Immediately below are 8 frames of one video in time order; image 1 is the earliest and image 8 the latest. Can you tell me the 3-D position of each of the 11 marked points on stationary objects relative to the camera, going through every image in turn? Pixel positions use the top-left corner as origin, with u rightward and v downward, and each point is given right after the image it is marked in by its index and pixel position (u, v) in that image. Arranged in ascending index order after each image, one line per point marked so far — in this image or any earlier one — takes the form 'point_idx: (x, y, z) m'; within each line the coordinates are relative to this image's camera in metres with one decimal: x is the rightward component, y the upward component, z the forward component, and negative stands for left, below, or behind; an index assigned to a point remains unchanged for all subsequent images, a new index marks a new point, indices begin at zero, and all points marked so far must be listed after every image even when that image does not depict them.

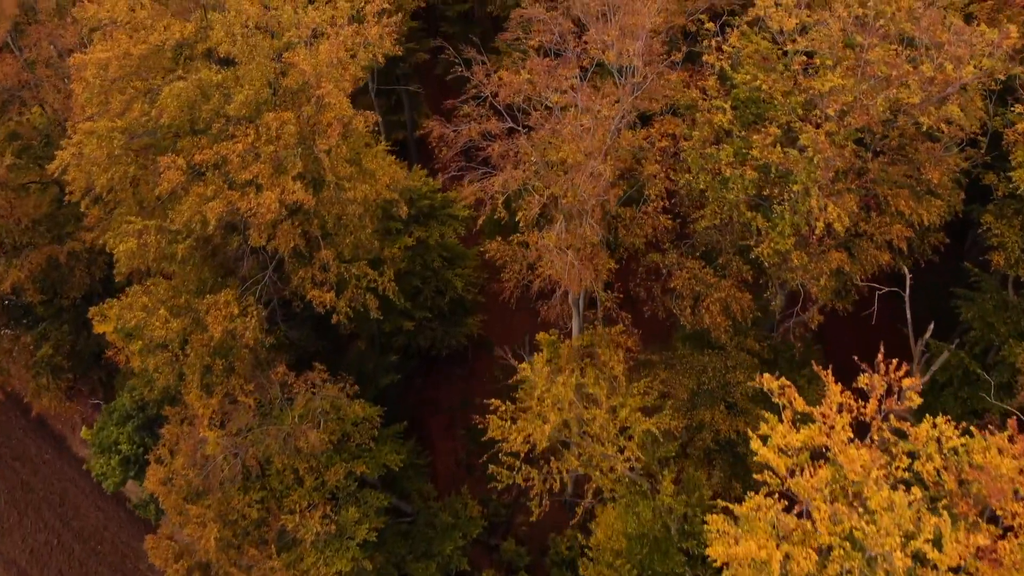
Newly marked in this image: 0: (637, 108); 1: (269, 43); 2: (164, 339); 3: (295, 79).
0: (+10.3, +14.6, +17.8) m
1: (-19.3, +19.4, +17.5) m
2: (-29.7, -4.2, +18.8) m
3: (-16.7, +16.0, +16.8) m
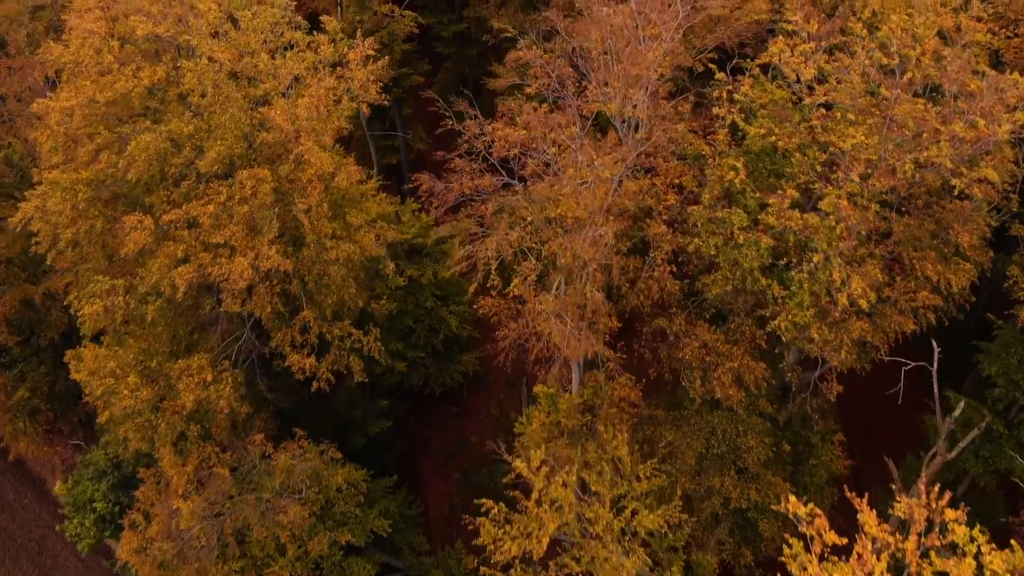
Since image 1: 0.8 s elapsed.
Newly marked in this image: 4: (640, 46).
0: (+9.9, +9.6, +16.5) m
1: (-19.8, +14.3, +16.2) m
2: (-30.1, -9.3, +17.5) m
3: (-17.1, +10.9, +15.5) m
4: (+9.8, +18.4, +17.0) m
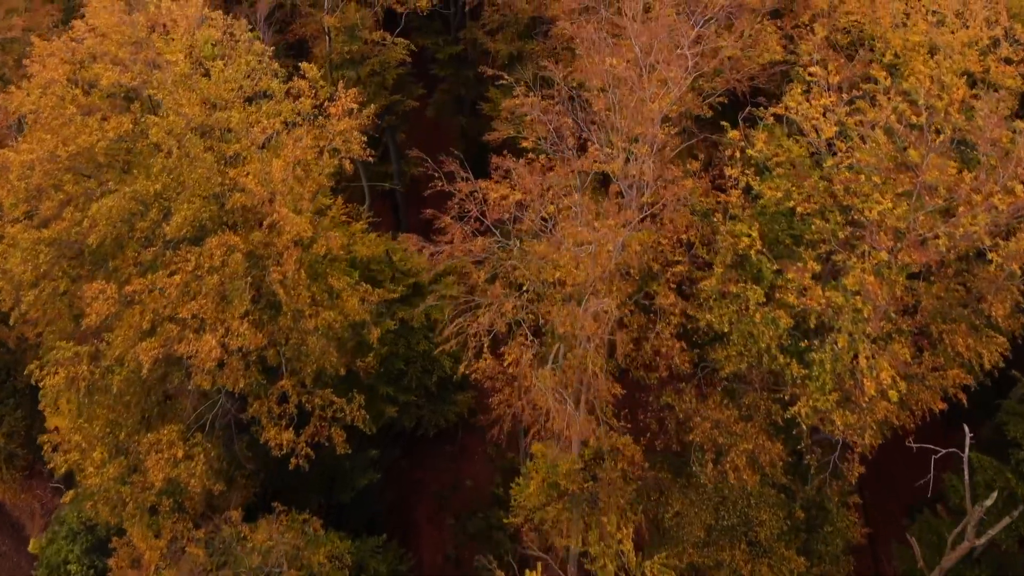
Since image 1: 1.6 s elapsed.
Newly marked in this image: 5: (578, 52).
0: (+9.5, +4.5, +15.2) m
1: (-20.1, +9.3, +14.9) m
2: (-30.4, -14.4, +16.2) m
3: (-17.5, +5.8, +14.2) m
4: (+9.4, +13.3, +15.7) m
5: (+5.3, +19.2, +17.9) m
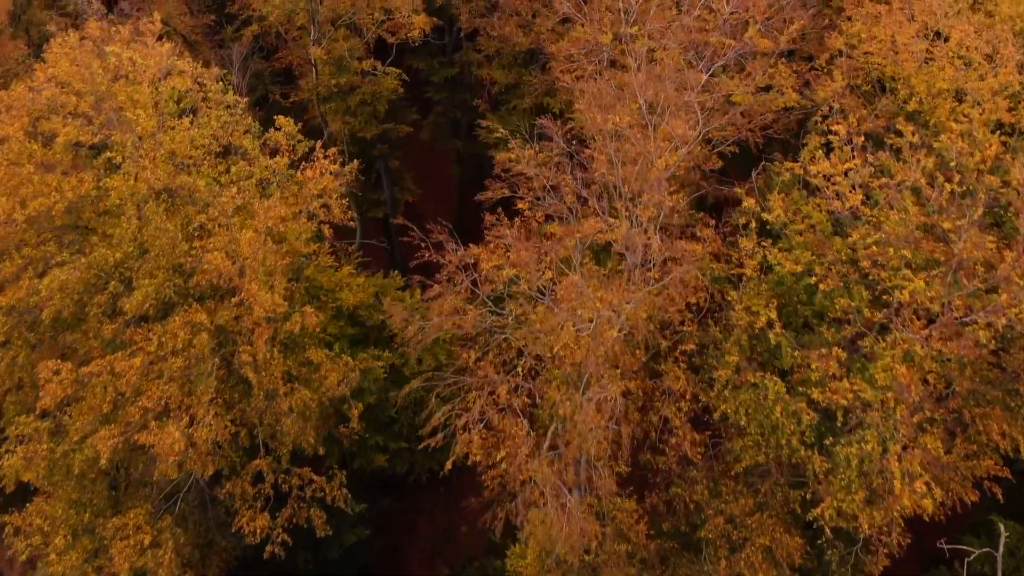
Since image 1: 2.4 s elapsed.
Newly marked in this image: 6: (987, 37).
0: (+9.1, -0.4, +13.9) m
1: (-20.6, +4.3, +13.7) m
2: (-30.9, -19.3, +15.0) m
3: (-17.9, +0.9, +13.0) m
4: (+9.0, +8.4, +14.4) m
5: (+4.9, +14.2, +16.6) m
6: (+36.7, +19.4, +16.9) m
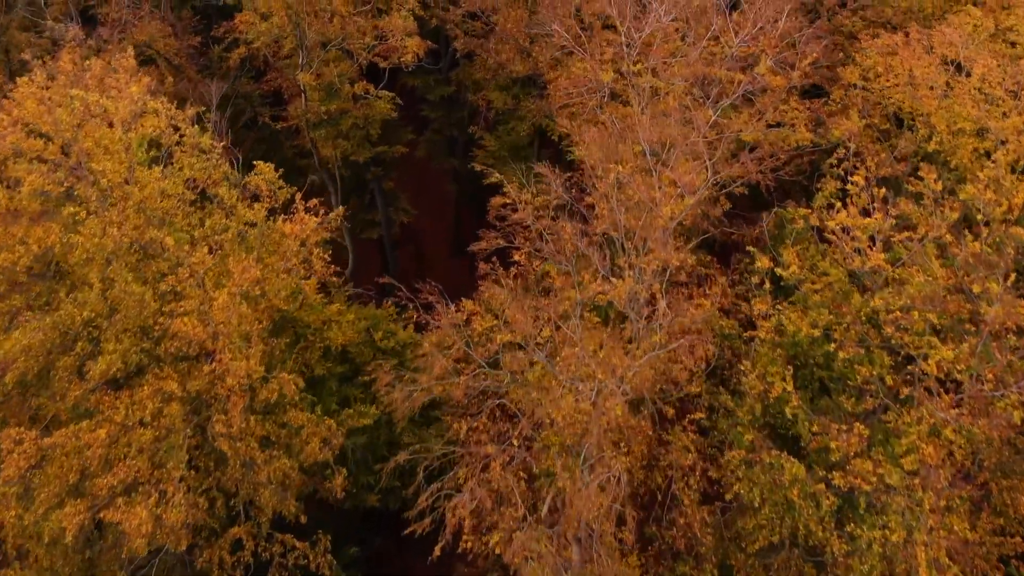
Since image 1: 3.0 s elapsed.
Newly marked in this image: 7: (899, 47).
0: (+8.8, -4.1, +13.0) m
1: (-20.9, +0.6, +12.7) m
2: (-31.2, -23.0, +14.0) m
3: (-18.2, -2.8, +12.0) m
4: (+8.7, +4.7, +13.4) m
5: (+4.6, +10.6, +15.7) m
6: (+36.4, +15.7, +16.0) m
7: (+30.9, +19.3, +17.5) m
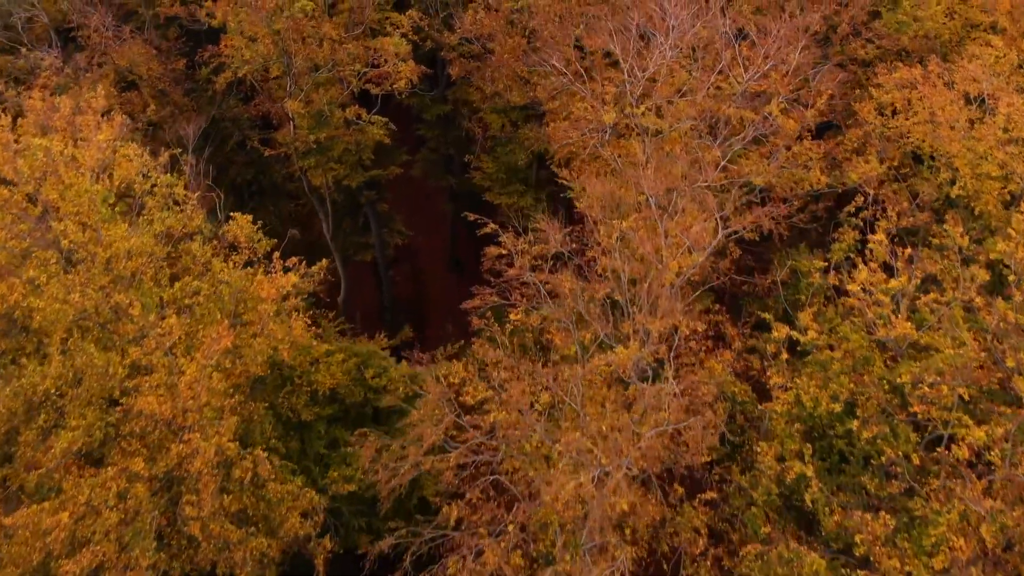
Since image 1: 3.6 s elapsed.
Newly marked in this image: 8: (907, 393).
0: (+8.5, -7.7, +12.0) m
1: (-21.1, -3.0, +11.8) m
2: (-31.4, -26.6, +13.1) m
3: (-18.4, -6.4, +11.1) m
4: (+8.4, +1.1, +12.5) m
5: (+4.3, +6.9, +14.7) m
6: (+36.1, +12.1, +15.0) m
7: (+30.6, +15.6, +16.6) m
8: (+20.9, -5.6, +11.6) m
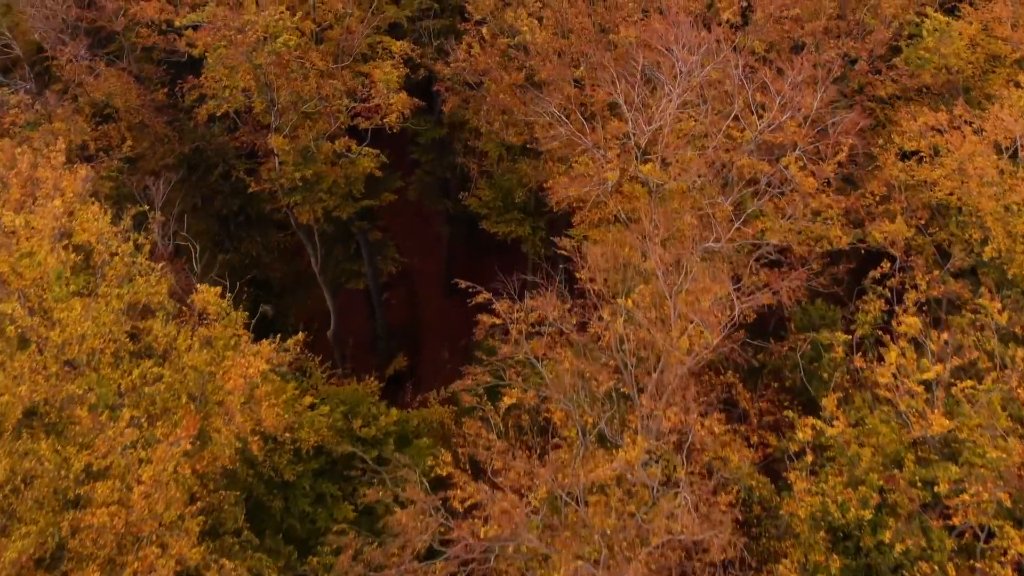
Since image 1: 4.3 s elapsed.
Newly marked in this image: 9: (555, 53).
0: (+8.2, -12.1, +10.9) m
1: (-21.4, -7.3, +10.6) m
2: (-31.7, -31.0, +12.0) m
3: (-18.7, -10.8, +9.9) m
4: (+8.1, -3.3, +11.3) m
5: (+4.0, +2.6, +13.6) m
6: (+35.8, +7.7, +13.9) m
7: (+30.3, +11.3, +15.4) m
8: (+20.6, -10.0, +10.4) m
9: (+3.4, +18.4, +17.2) m
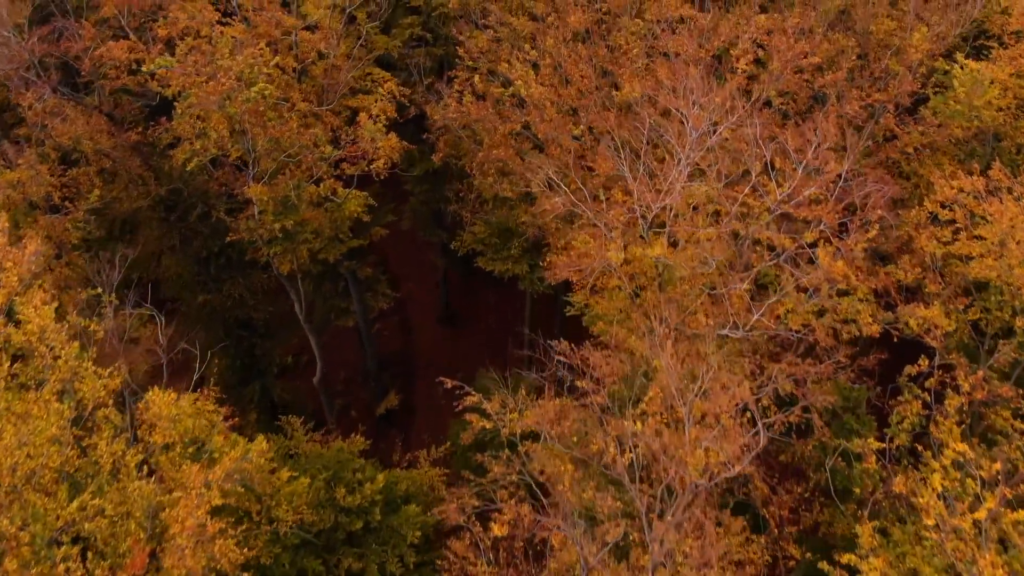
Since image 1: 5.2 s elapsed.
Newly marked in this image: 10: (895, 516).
0: (+7.8, -17.3, +9.5) m
1: (-21.9, -12.6, +9.2) m
2: (-32.2, -36.2, +10.6) m
3: (-19.2, -16.0, +8.6) m
4: (+7.7, -8.5, +10.0) m
5: (+3.6, -2.7, +12.2) m
6: (+35.4, +2.4, +12.5) m
7: (+29.9, +6.0, +14.0) m
8: (+20.2, -15.3, +9.1) m
9: (+3.0, +13.2, +15.8) m
10: (+19.2, -11.5, +11.0) m
